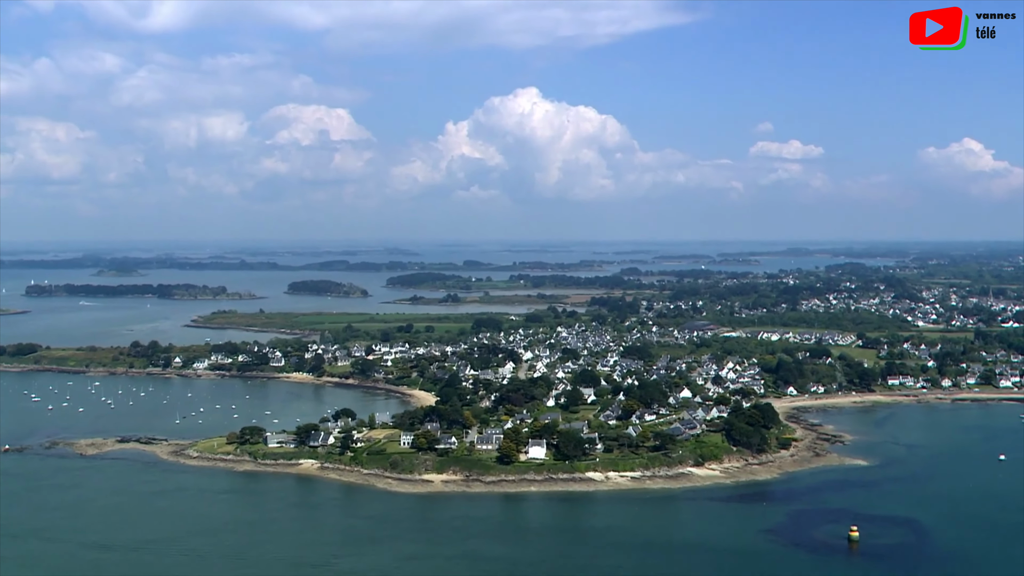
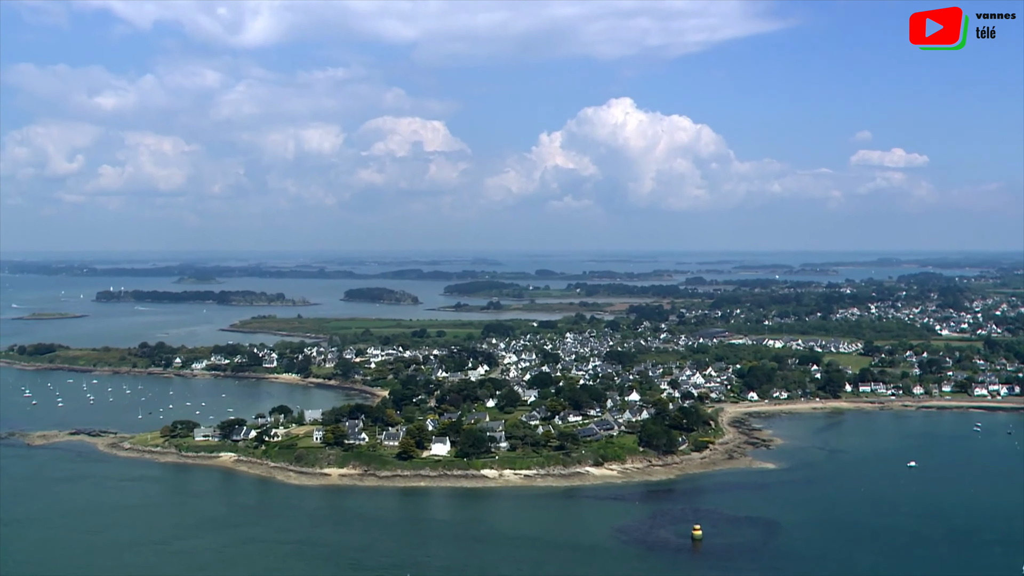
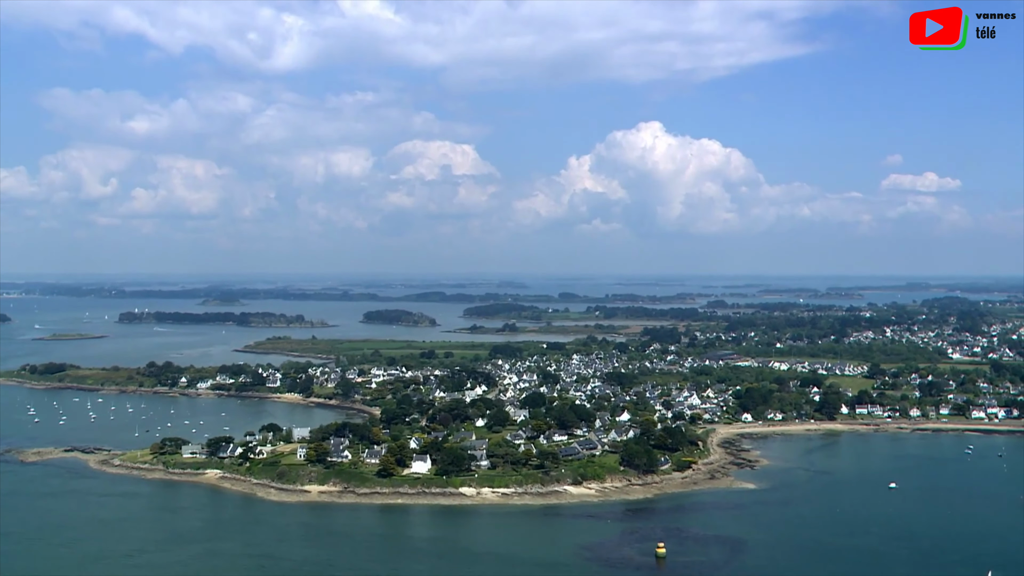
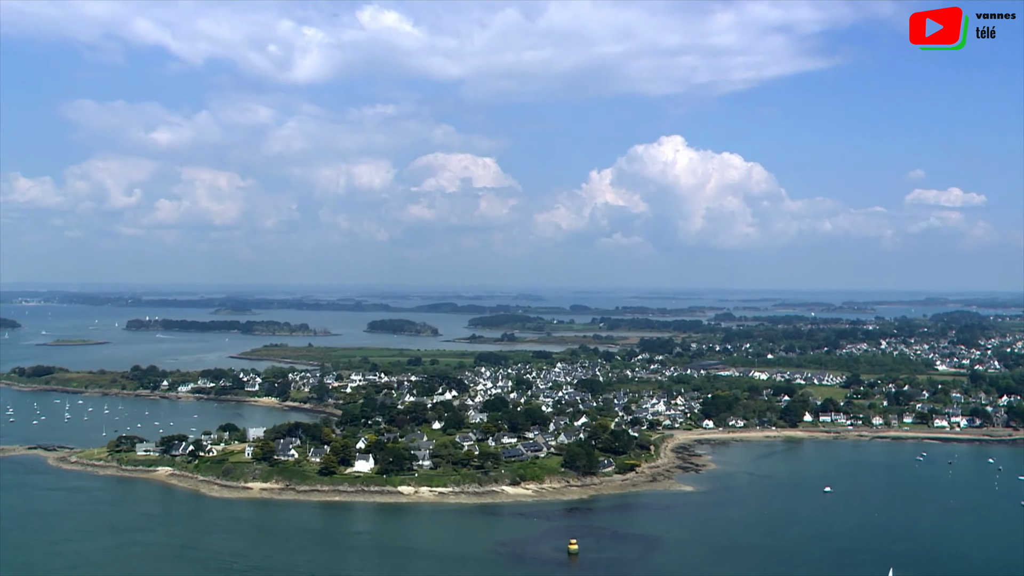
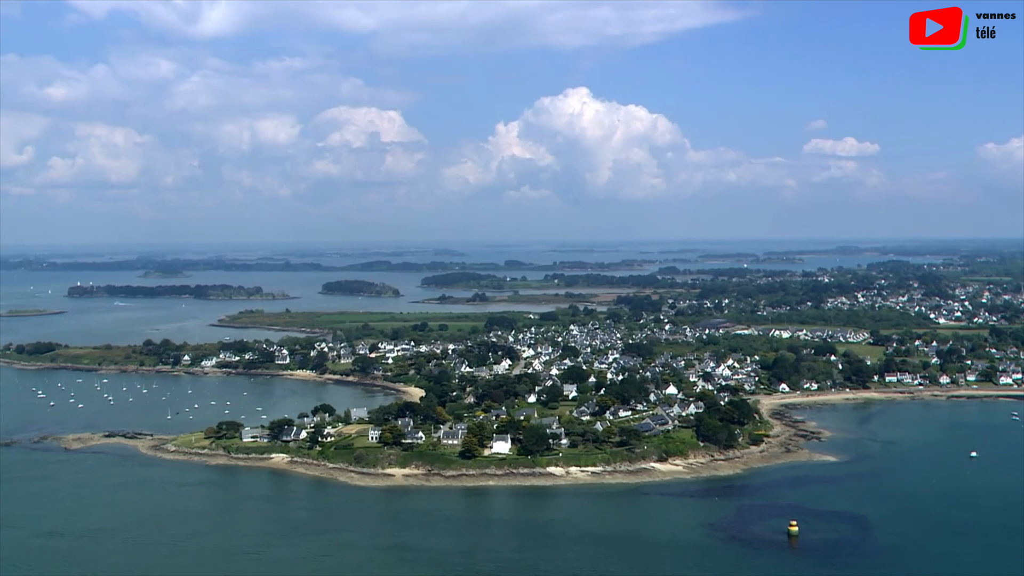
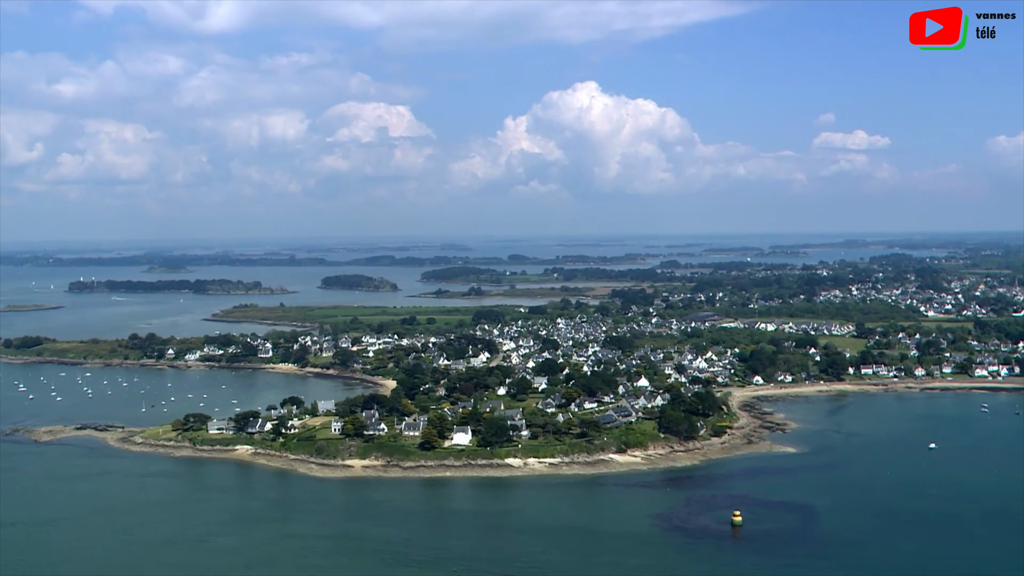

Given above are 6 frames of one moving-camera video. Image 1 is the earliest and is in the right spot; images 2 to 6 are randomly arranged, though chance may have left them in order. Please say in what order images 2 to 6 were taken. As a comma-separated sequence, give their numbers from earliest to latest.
5, 6, 2, 3, 4
